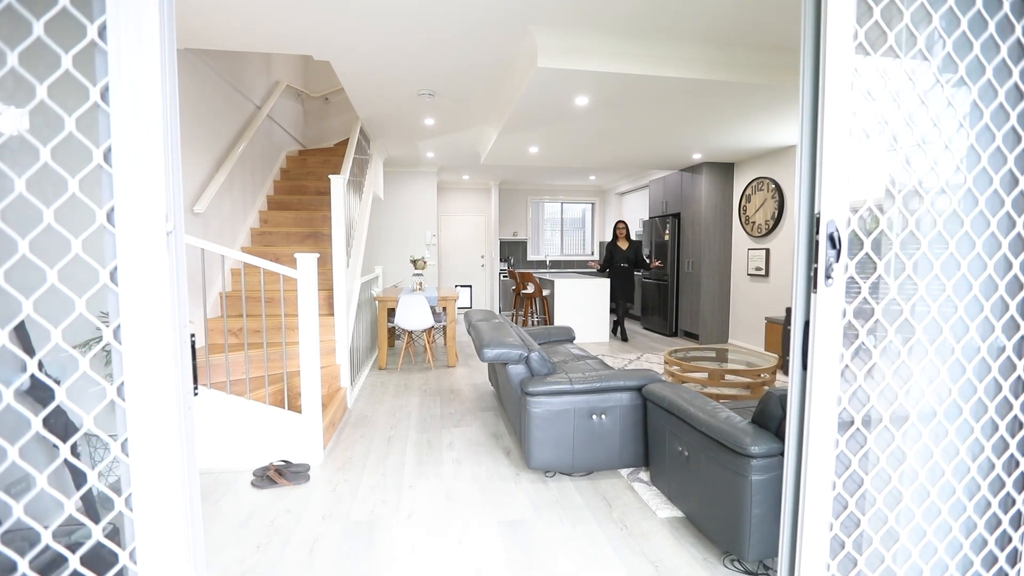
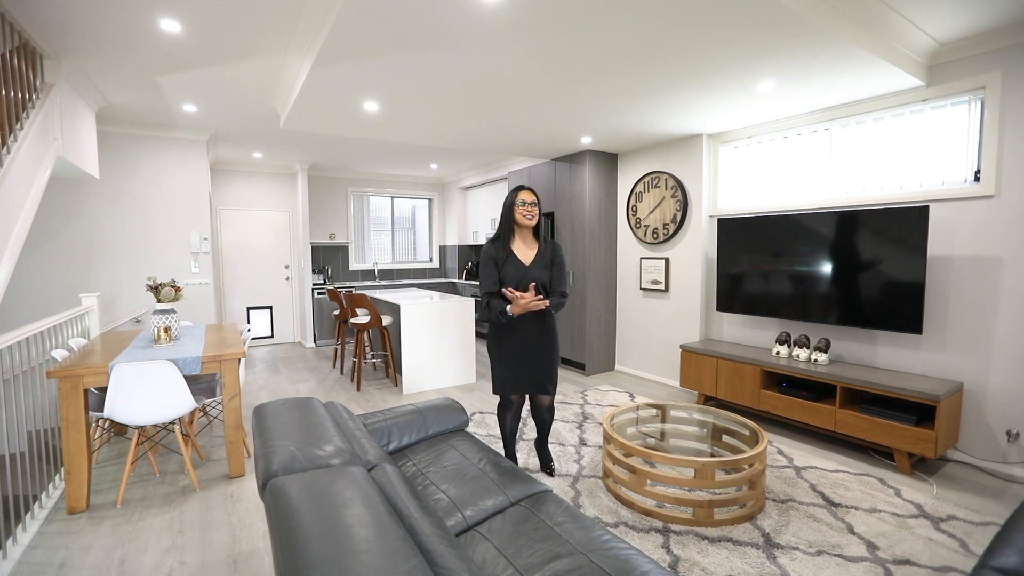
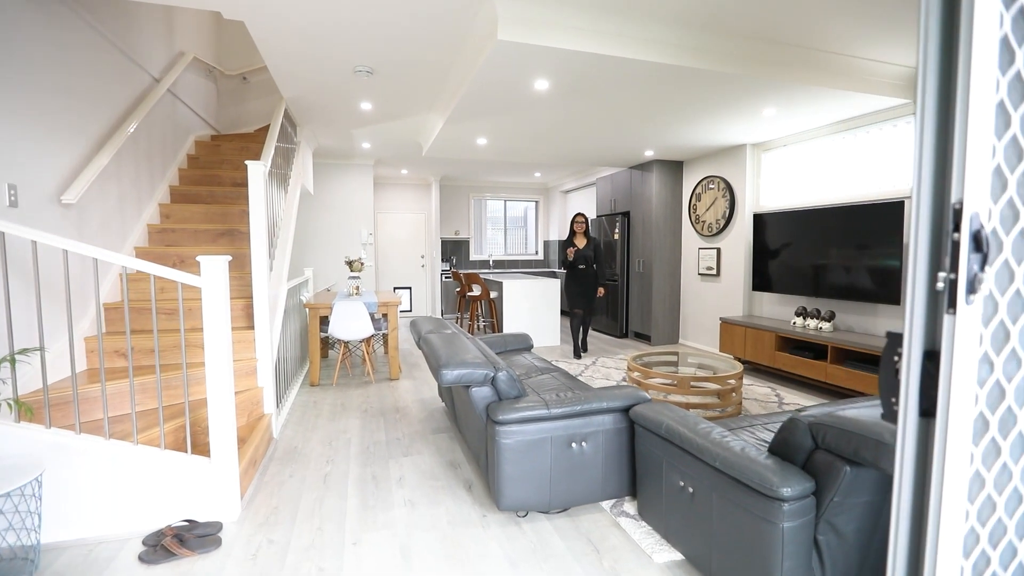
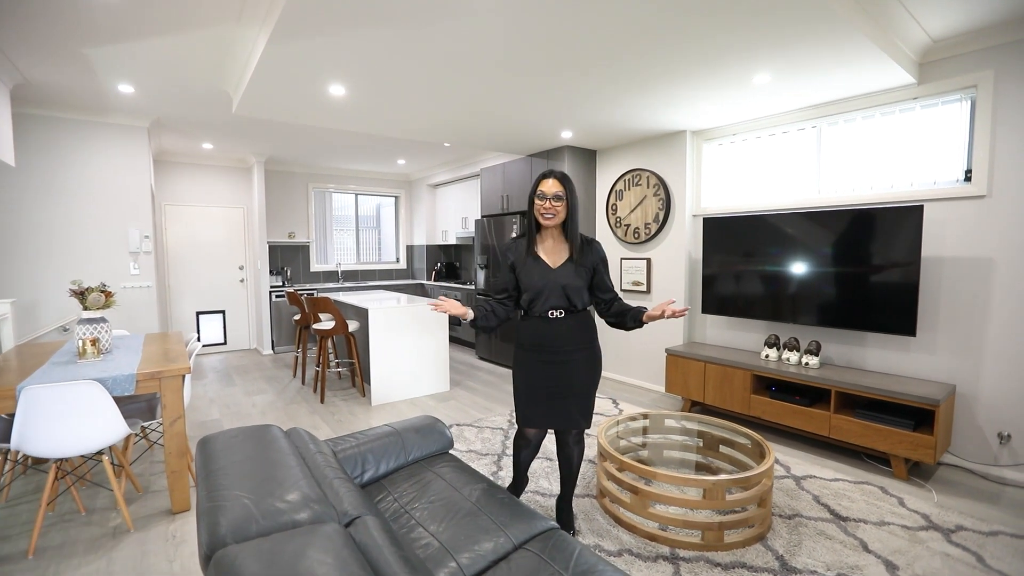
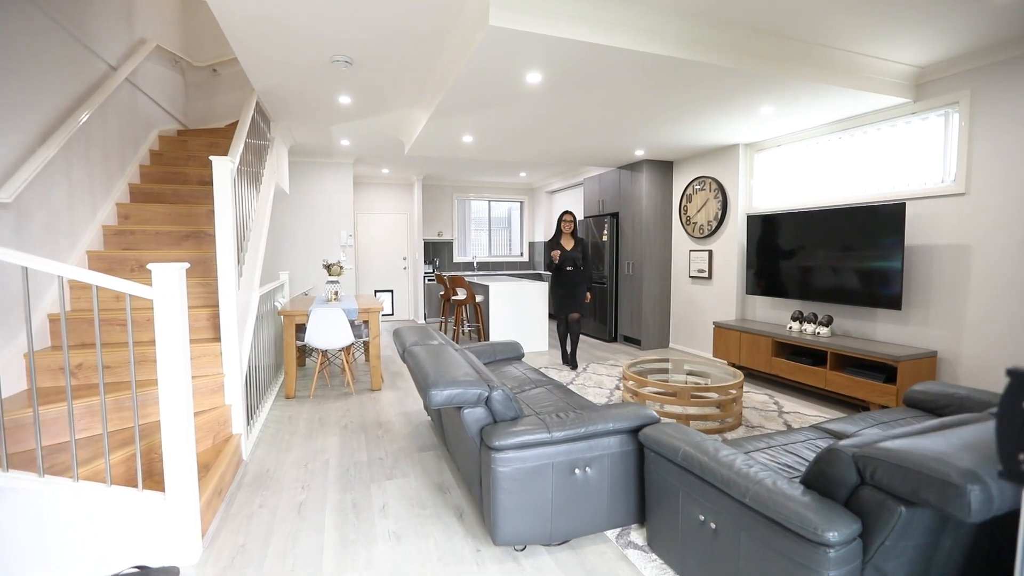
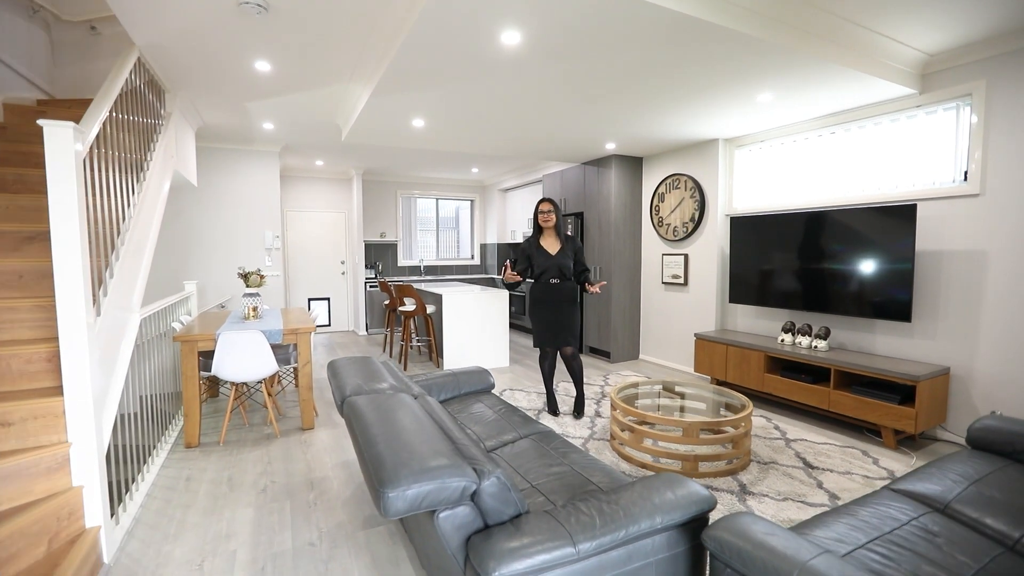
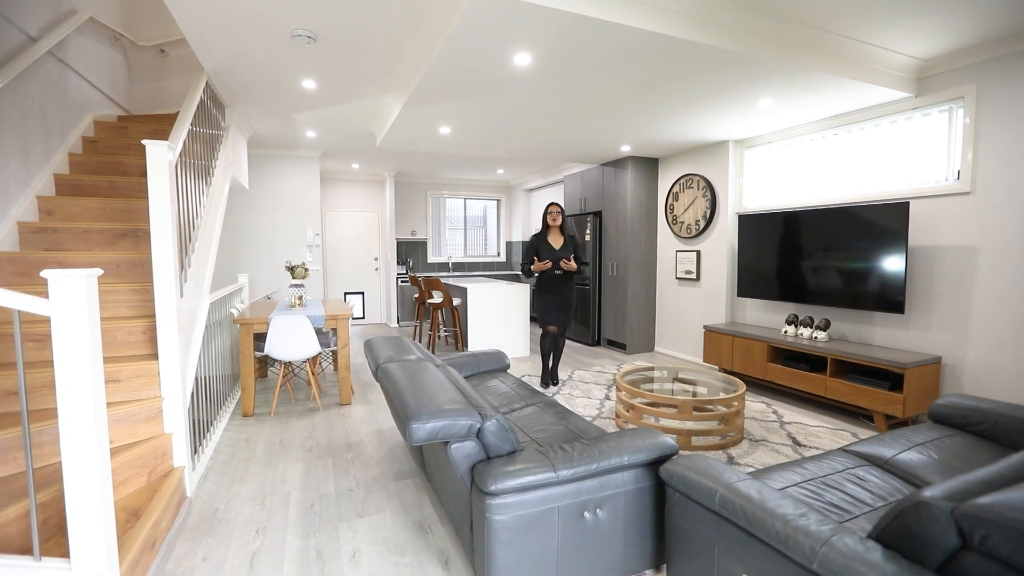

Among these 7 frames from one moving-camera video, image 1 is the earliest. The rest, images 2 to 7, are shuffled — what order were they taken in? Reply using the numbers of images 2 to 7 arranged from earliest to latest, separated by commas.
3, 5, 7, 6, 2, 4
